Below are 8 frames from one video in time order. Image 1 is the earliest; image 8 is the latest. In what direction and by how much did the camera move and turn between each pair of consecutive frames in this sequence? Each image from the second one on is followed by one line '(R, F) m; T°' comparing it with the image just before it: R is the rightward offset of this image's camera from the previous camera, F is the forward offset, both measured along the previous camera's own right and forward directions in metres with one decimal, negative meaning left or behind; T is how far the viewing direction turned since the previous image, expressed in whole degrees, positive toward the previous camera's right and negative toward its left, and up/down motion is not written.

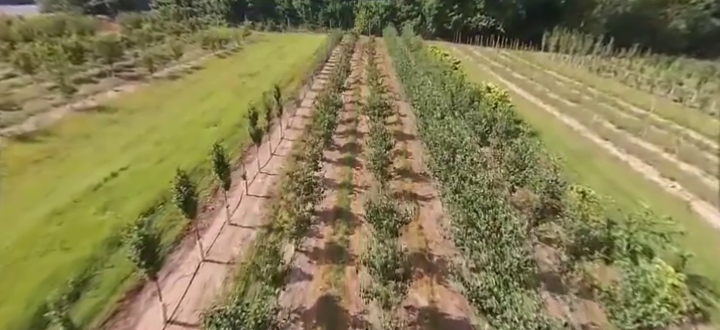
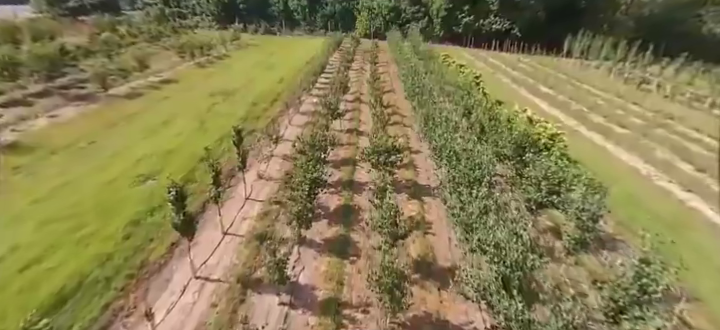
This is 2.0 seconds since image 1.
(+0.2, +5.4) m; 0°
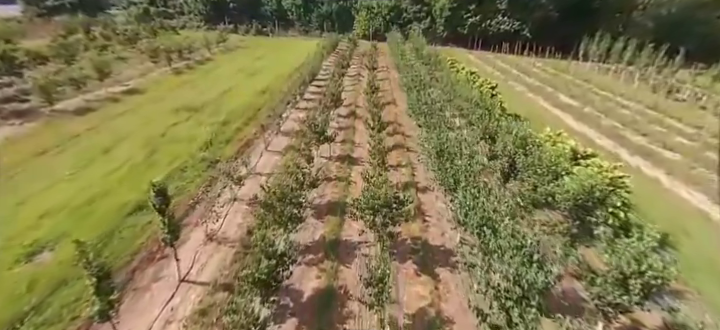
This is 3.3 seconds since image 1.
(+0.4, +4.0) m; 0°
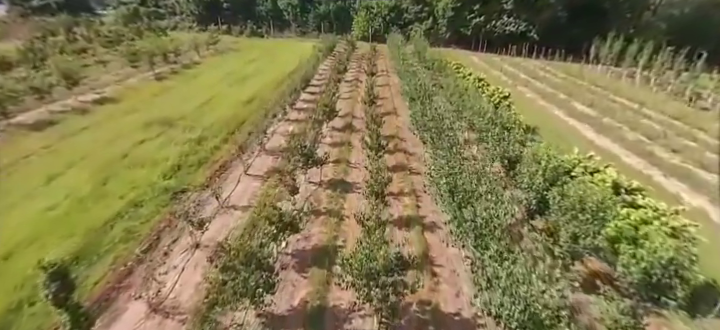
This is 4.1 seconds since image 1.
(+0.2, +2.4) m; 0°
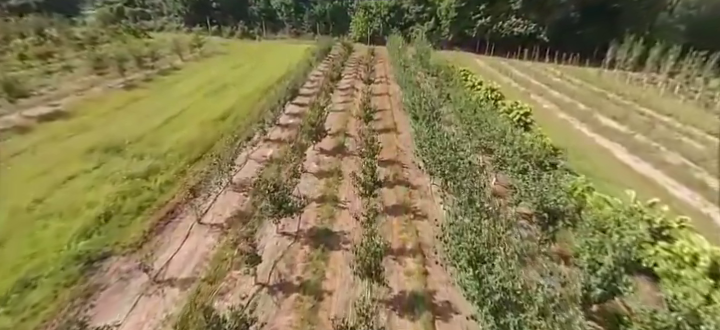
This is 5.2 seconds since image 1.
(+0.4, +3.3) m; 0°
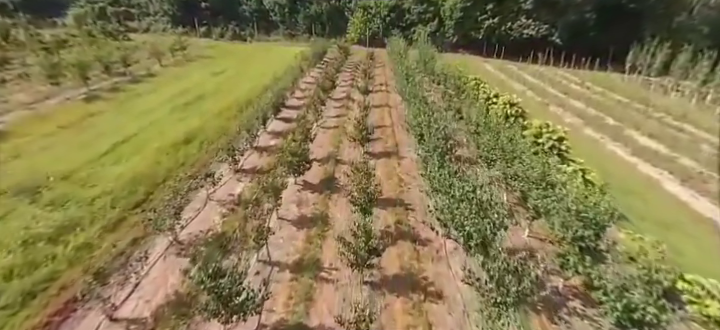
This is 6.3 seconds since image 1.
(+0.3, +3.5) m; 0°
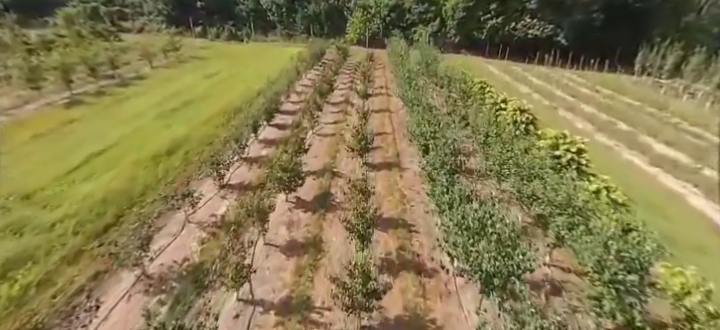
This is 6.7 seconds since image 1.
(+0.1, +1.4) m; 0°
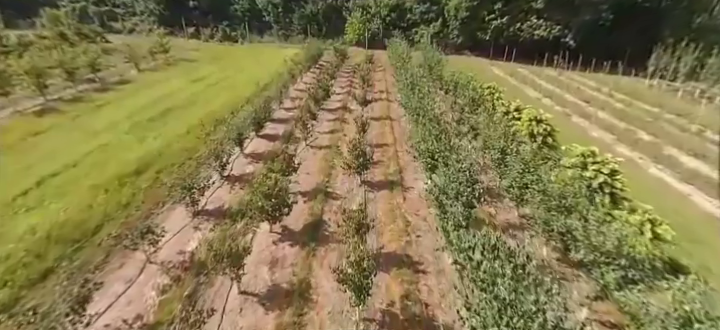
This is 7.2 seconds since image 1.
(+0.1, +1.9) m; 0°
